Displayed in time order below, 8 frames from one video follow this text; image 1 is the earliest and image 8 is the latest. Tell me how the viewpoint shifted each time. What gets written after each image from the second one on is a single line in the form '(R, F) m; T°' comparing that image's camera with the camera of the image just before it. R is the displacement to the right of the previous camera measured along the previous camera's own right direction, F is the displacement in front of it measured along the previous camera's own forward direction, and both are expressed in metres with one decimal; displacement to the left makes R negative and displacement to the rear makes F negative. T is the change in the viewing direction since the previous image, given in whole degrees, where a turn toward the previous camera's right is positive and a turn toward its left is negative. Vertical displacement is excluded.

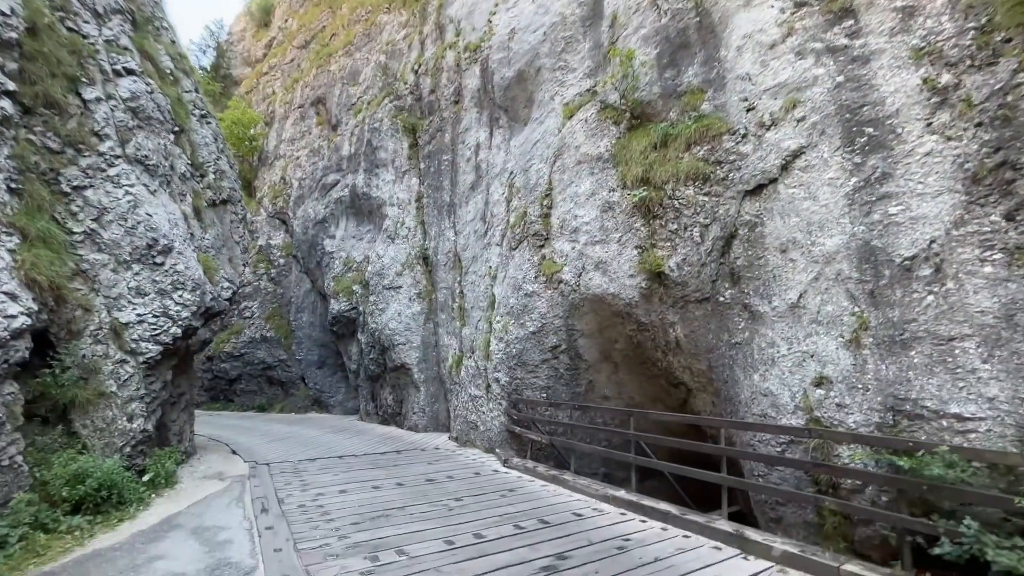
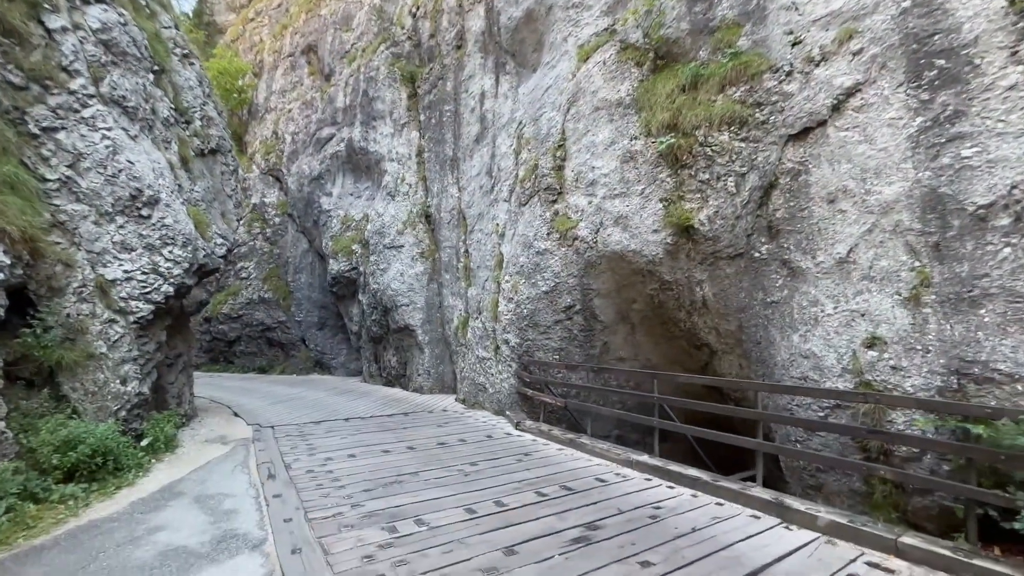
(-0.2, +0.4) m; 0°
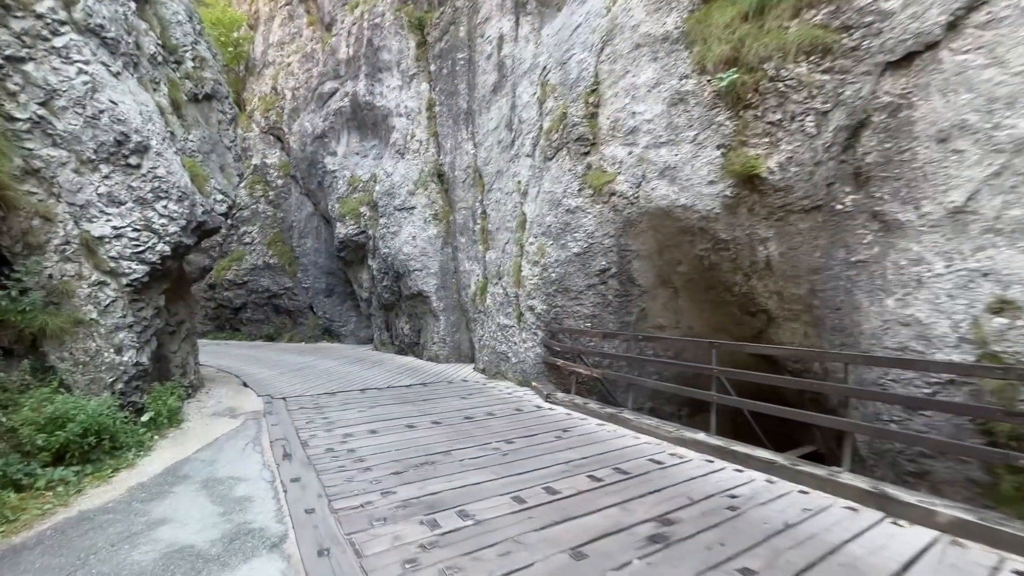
(-0.4, +0.6) m; 0°
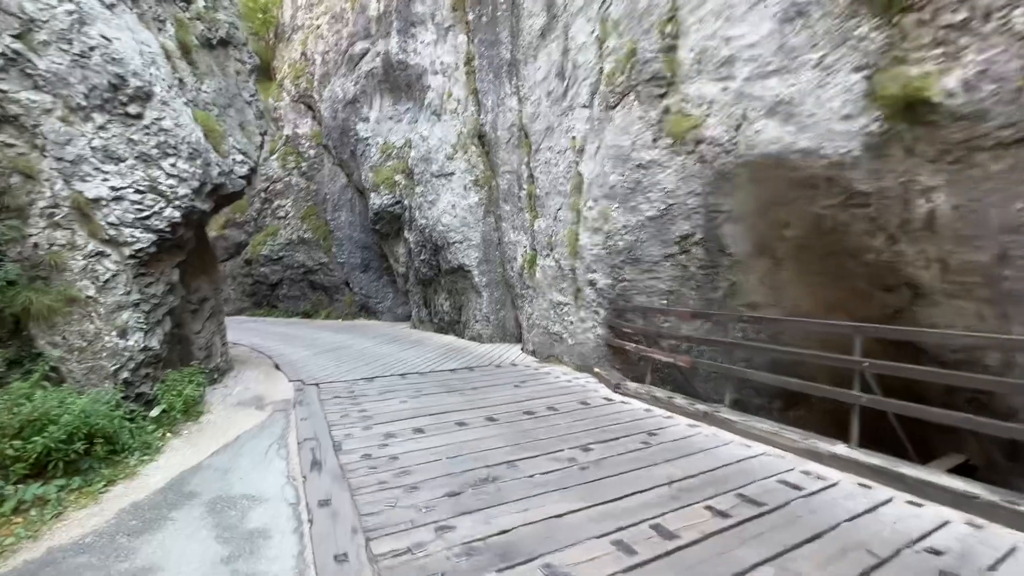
(-0.4, +1.0) m; -4°
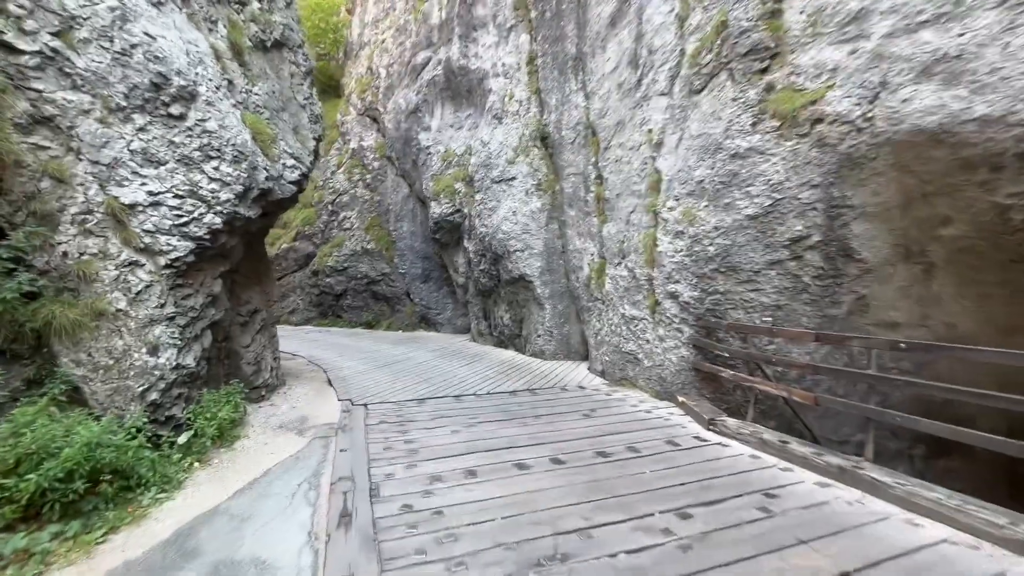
(-0.1, +0.8) m; -8°
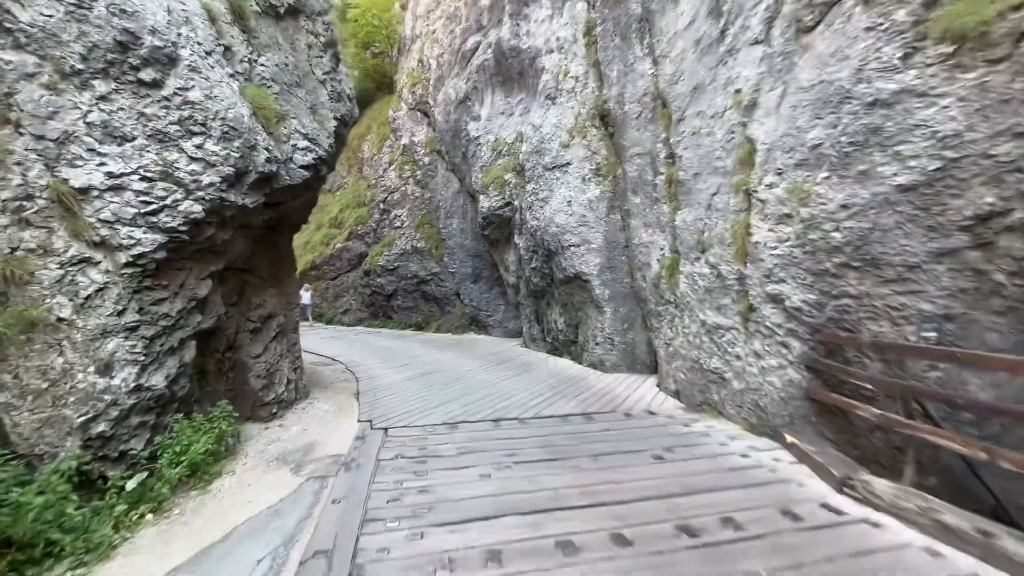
(+0.1, +1.1) m; -8°
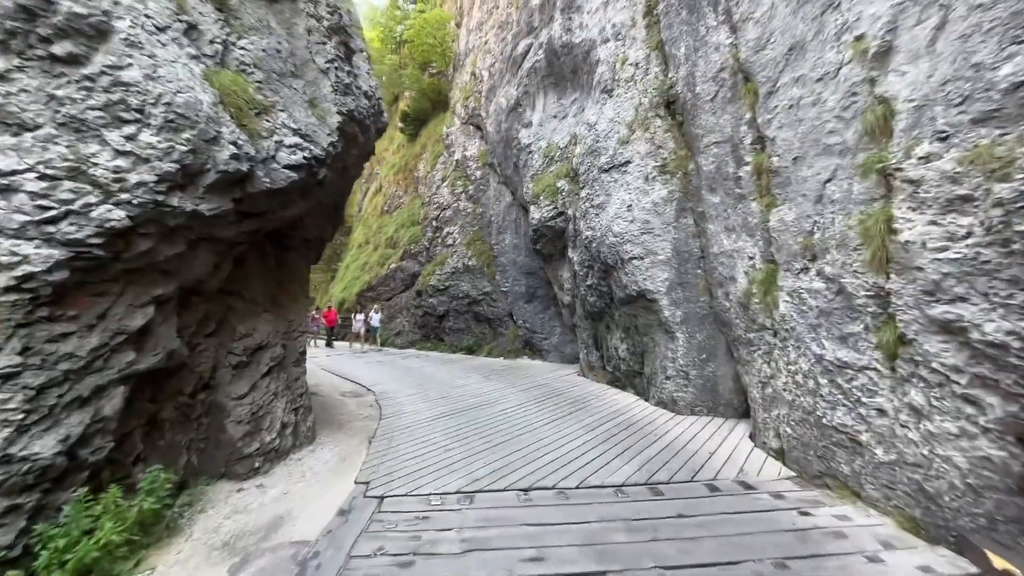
(+0.3, +1.2) m; -8°
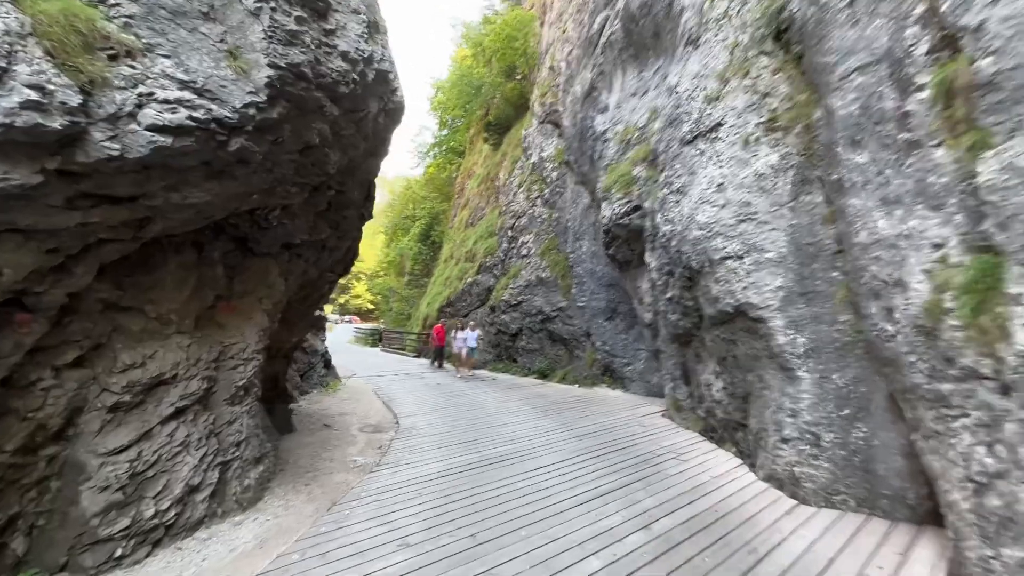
(+0.8, +1.8) m; -14°
